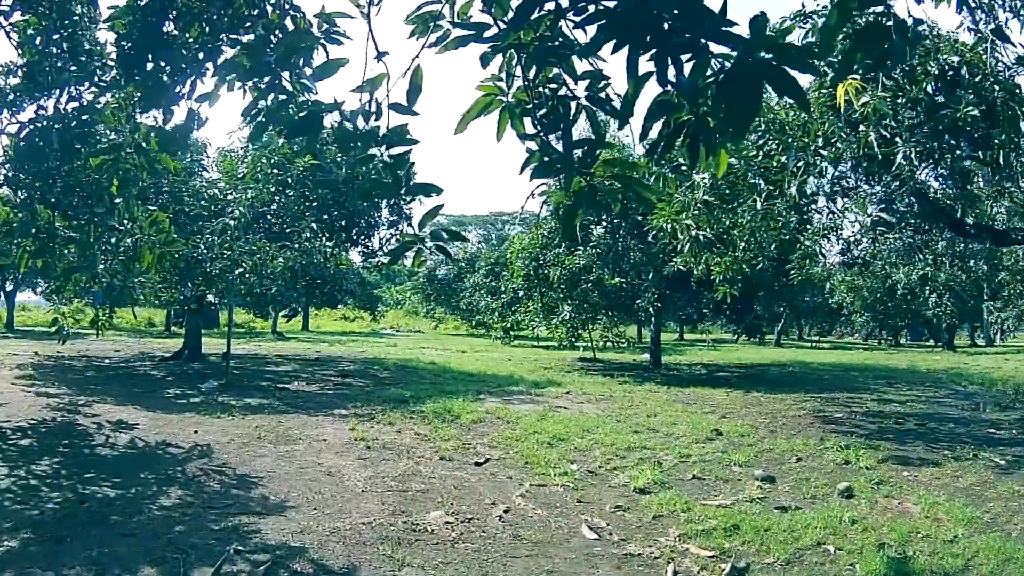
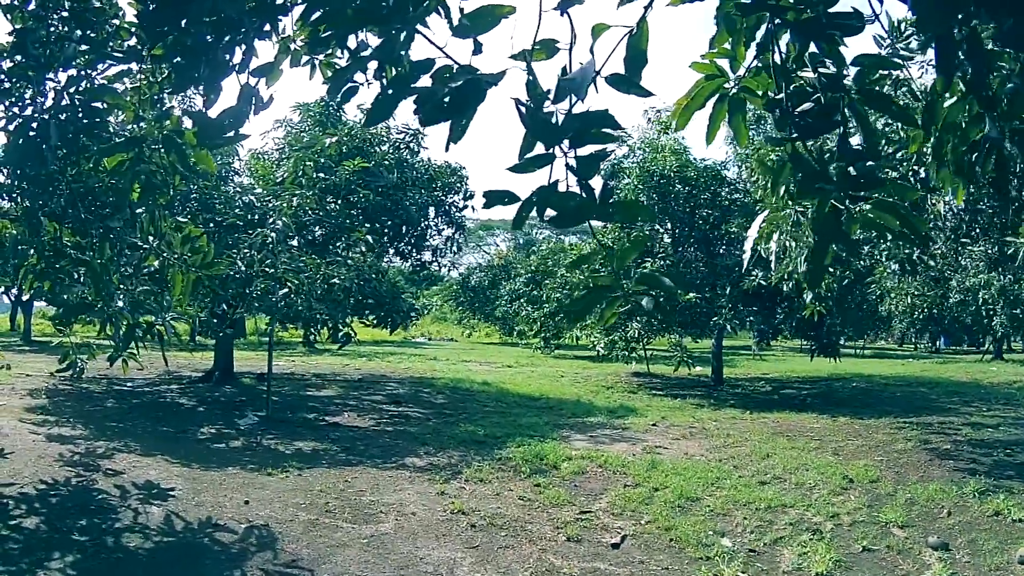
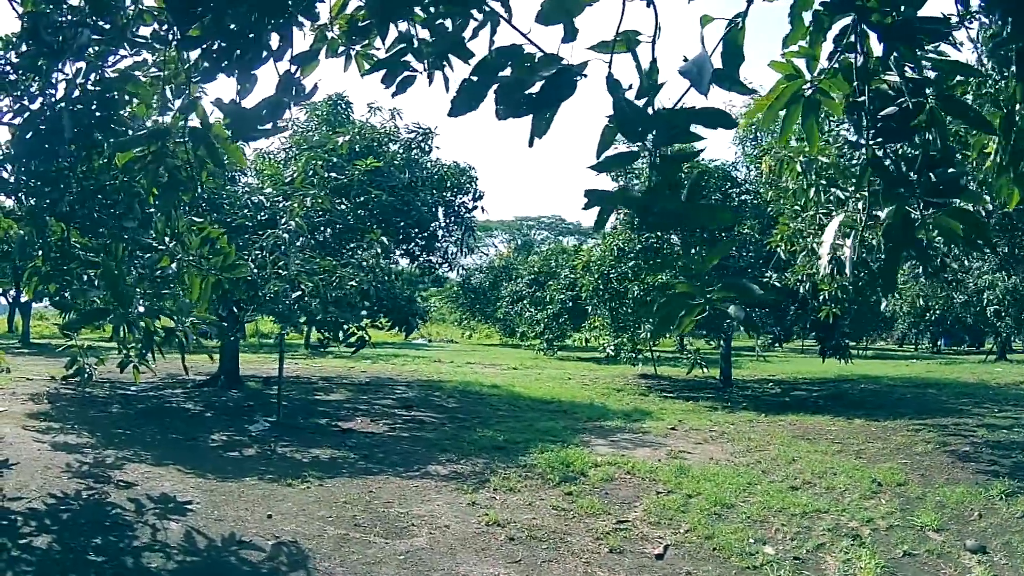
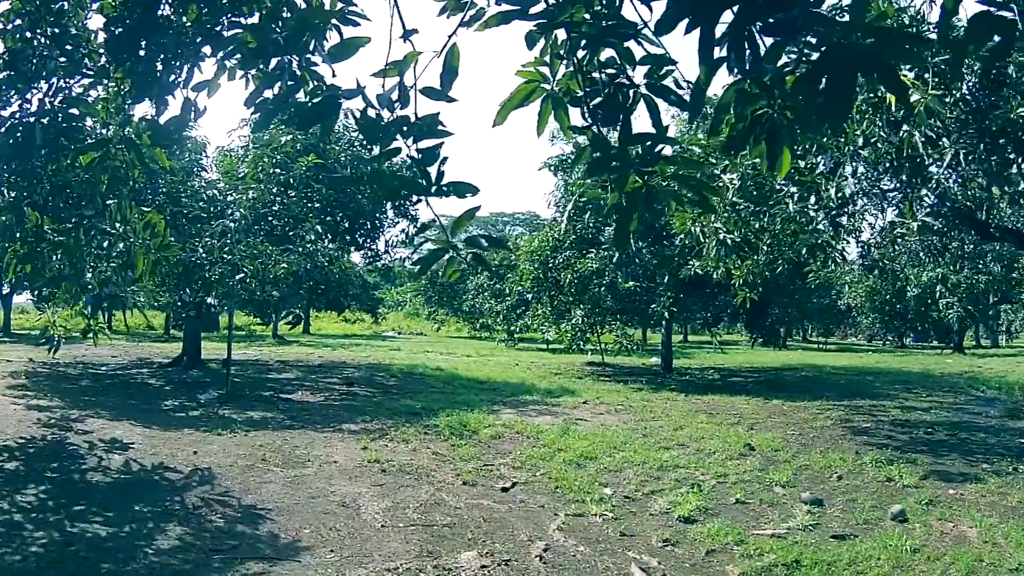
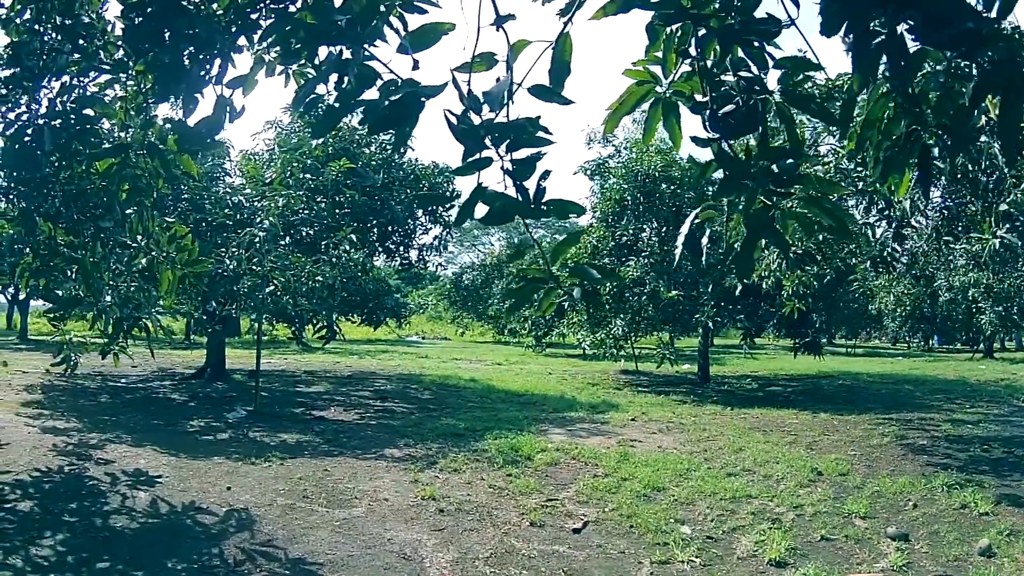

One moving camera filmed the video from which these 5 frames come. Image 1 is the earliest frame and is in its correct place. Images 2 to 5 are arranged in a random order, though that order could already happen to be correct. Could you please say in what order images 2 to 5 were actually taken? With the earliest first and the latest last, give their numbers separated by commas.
4, 5, 2, 3
